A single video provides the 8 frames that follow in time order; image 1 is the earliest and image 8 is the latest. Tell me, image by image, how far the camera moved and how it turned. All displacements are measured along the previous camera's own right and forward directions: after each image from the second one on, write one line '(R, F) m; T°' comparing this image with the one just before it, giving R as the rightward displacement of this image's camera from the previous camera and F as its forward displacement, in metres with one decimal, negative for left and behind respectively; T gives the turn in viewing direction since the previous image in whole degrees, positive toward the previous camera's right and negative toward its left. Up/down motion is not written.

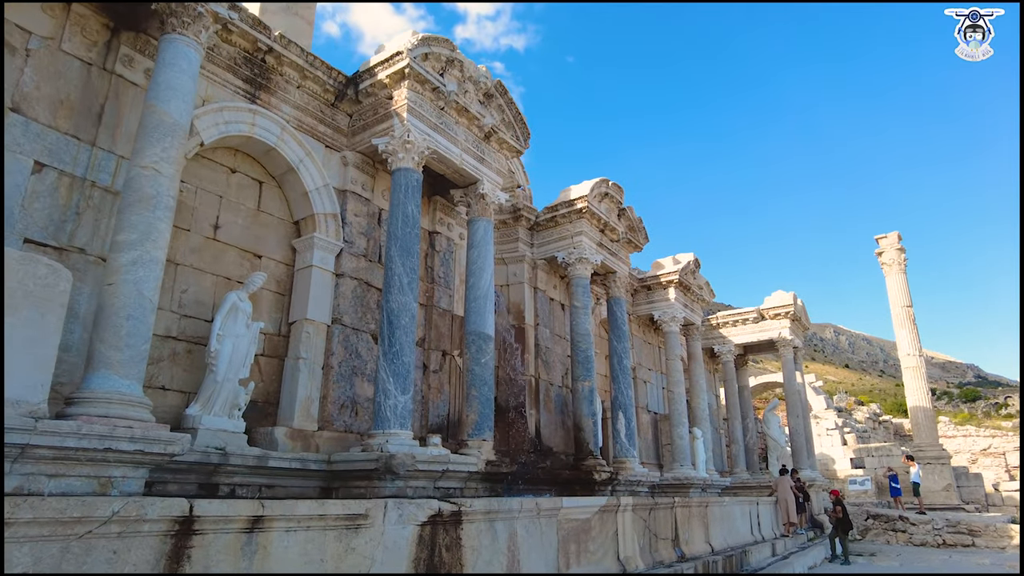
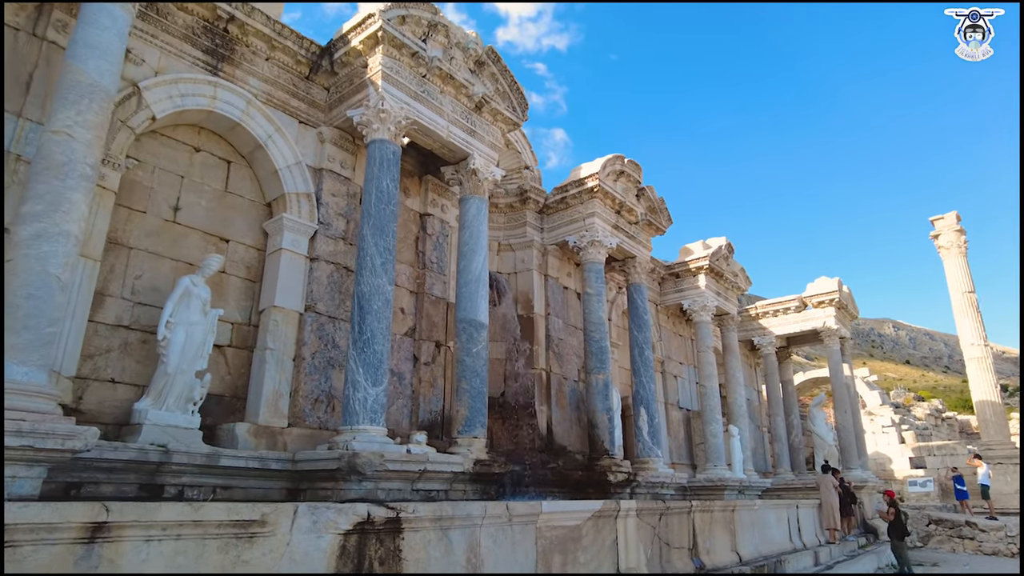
(+0.8, +1.0) m; -4°
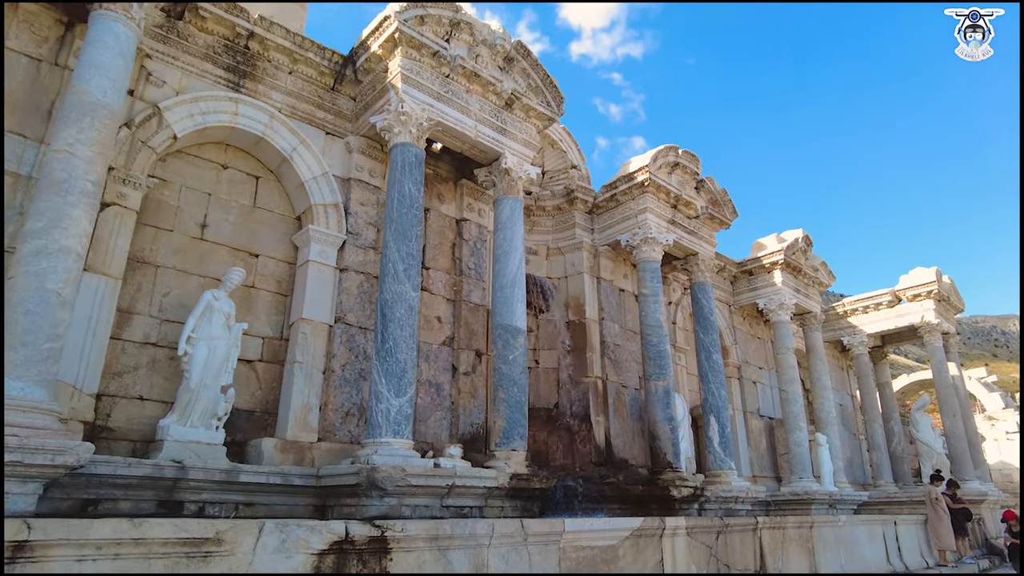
(+0.7, +0.6) m; -8°
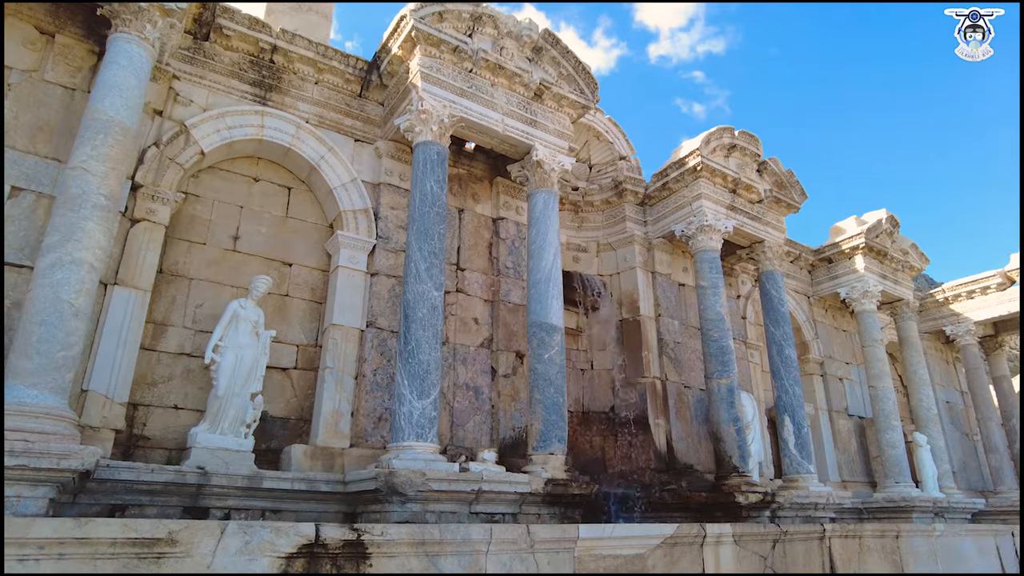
(+0.8, +0.4) m; -8°
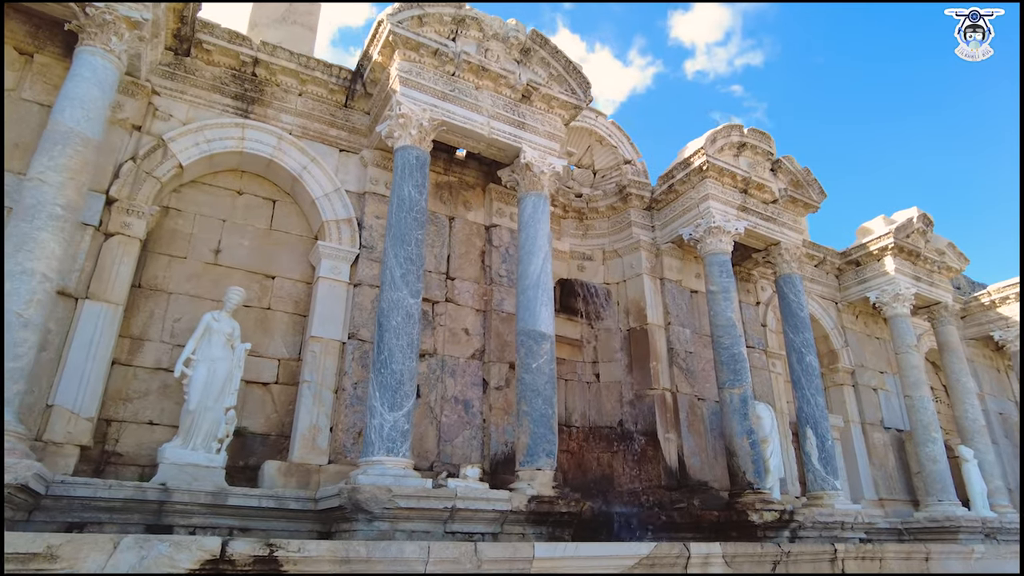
(+0.7, +0.4) m; -4°
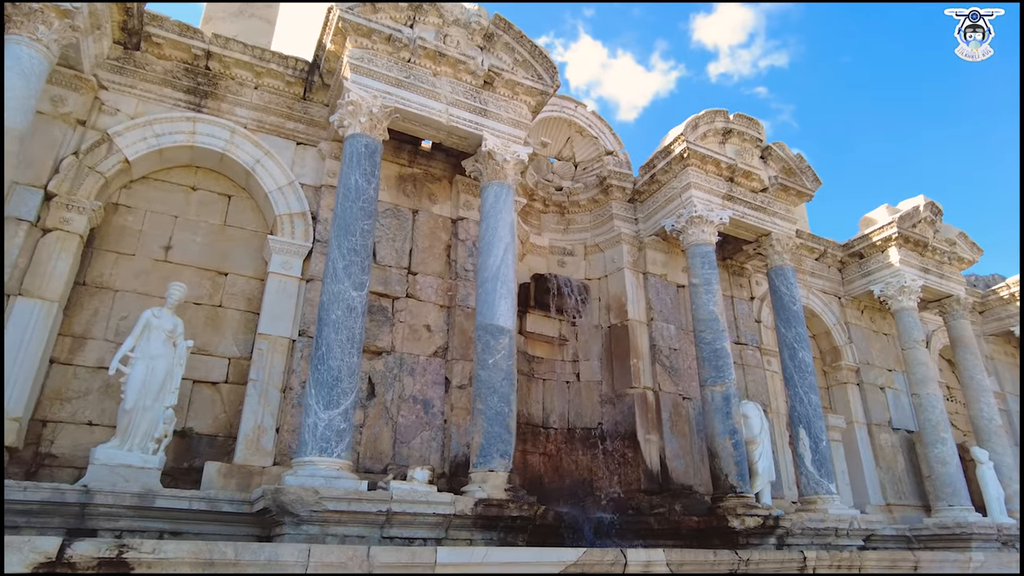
(+0.9, +0.4) m; -3°
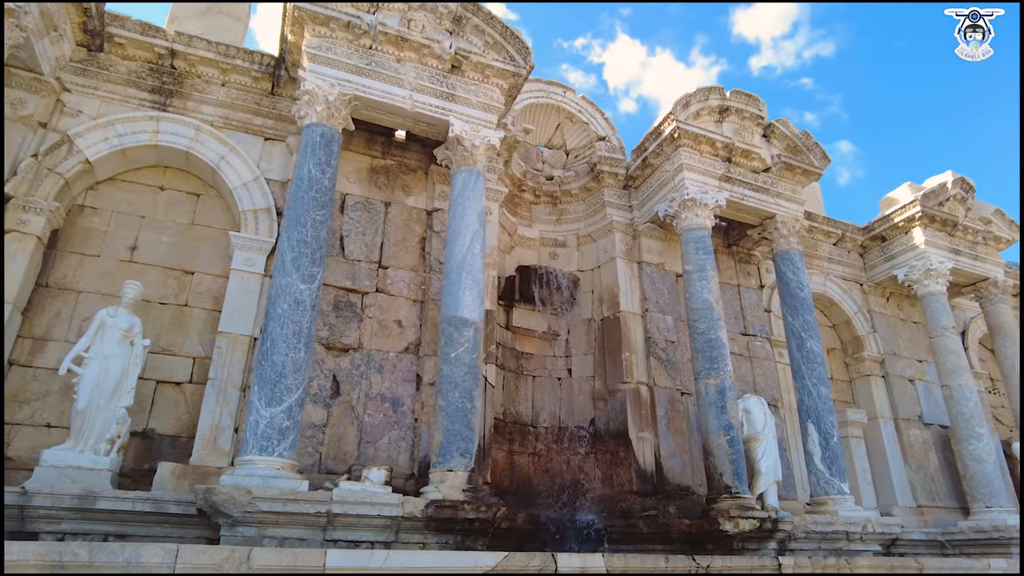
(+0.9, +0.4) m; -4°
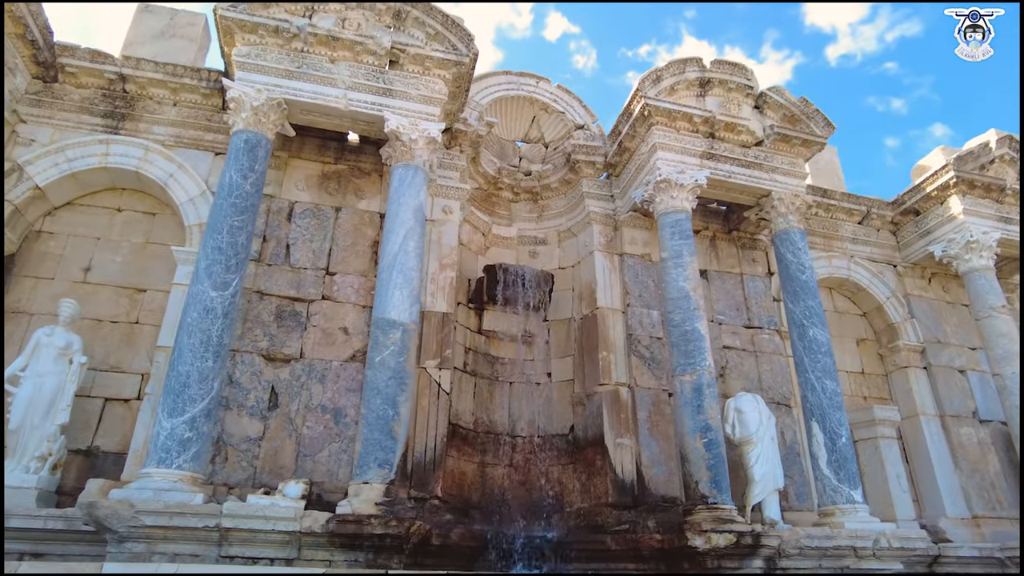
(+1.6, +0.7) m; -8°
